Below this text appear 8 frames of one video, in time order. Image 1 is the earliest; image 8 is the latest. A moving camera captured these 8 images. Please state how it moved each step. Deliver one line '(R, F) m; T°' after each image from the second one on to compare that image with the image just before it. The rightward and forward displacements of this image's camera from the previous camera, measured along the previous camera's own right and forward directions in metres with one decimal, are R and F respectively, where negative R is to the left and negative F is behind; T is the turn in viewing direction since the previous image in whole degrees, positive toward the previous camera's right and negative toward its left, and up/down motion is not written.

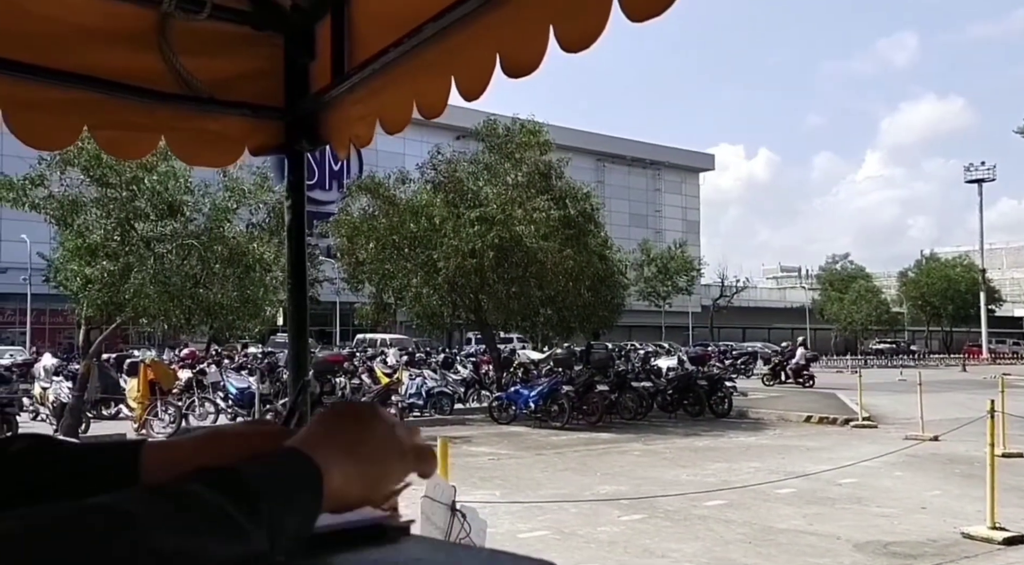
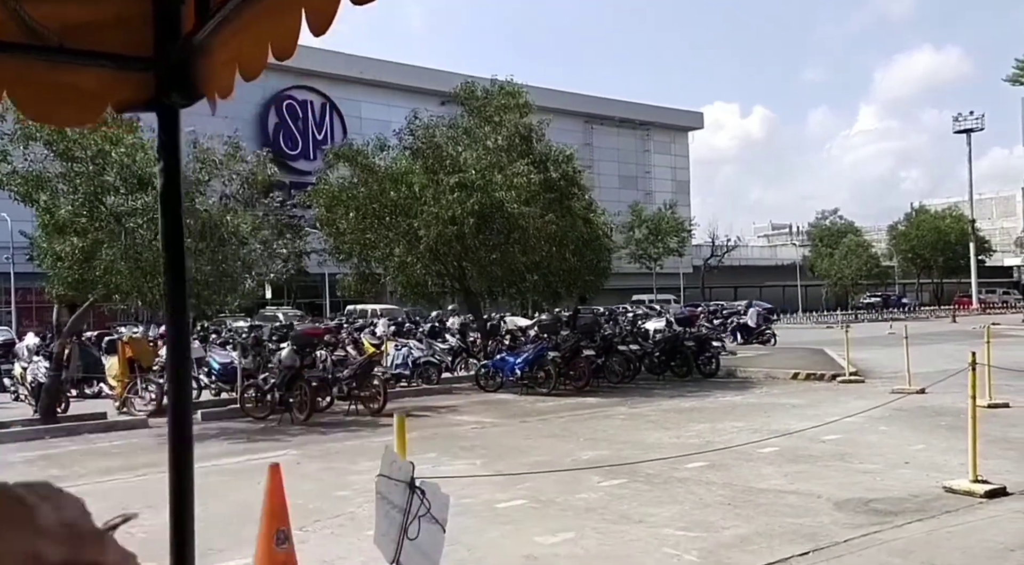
(+0.2, +0.2) m; 0°
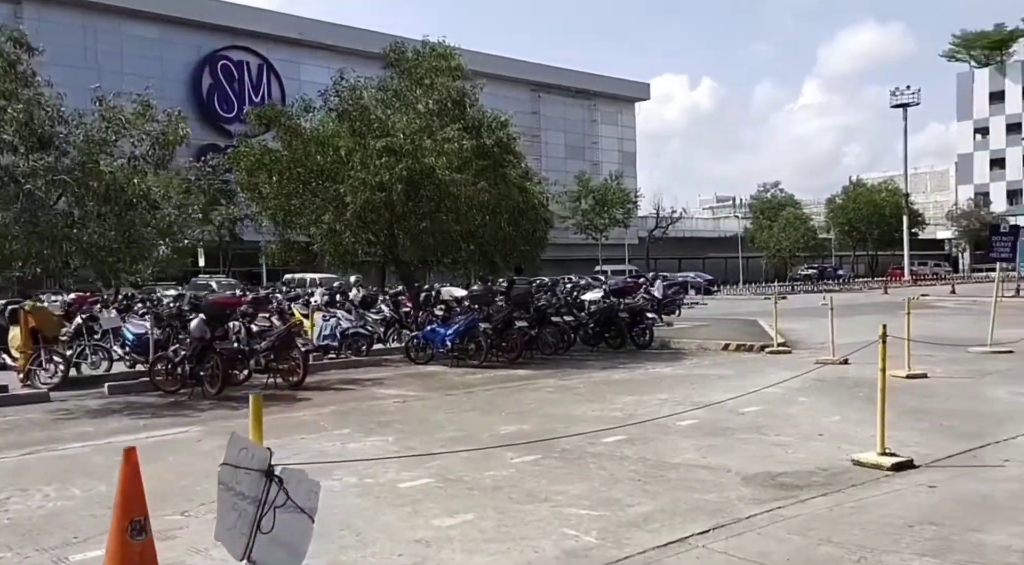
(+0.3, +0.3) m; +3°
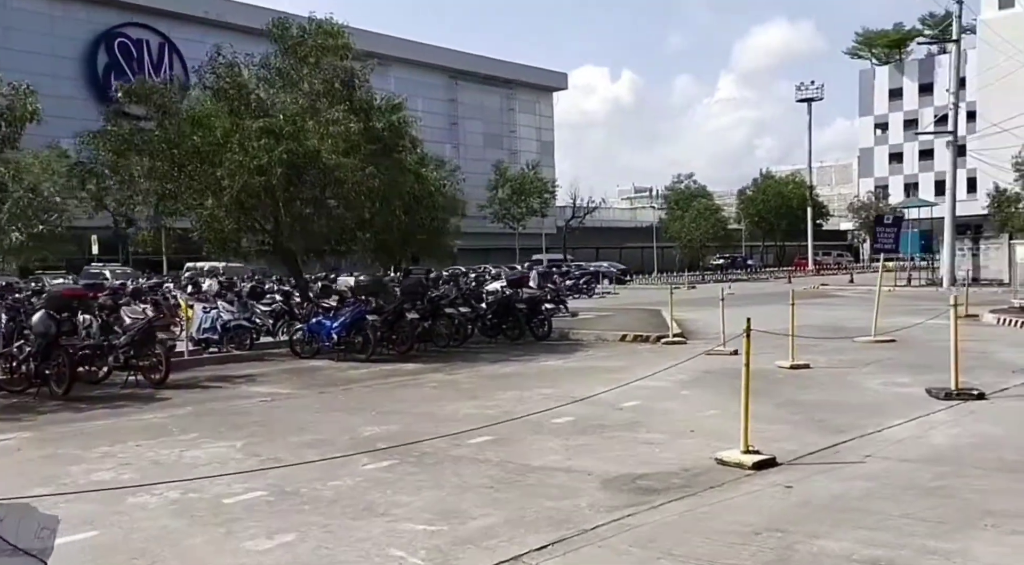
(+0.5, +0.6) m; +5°
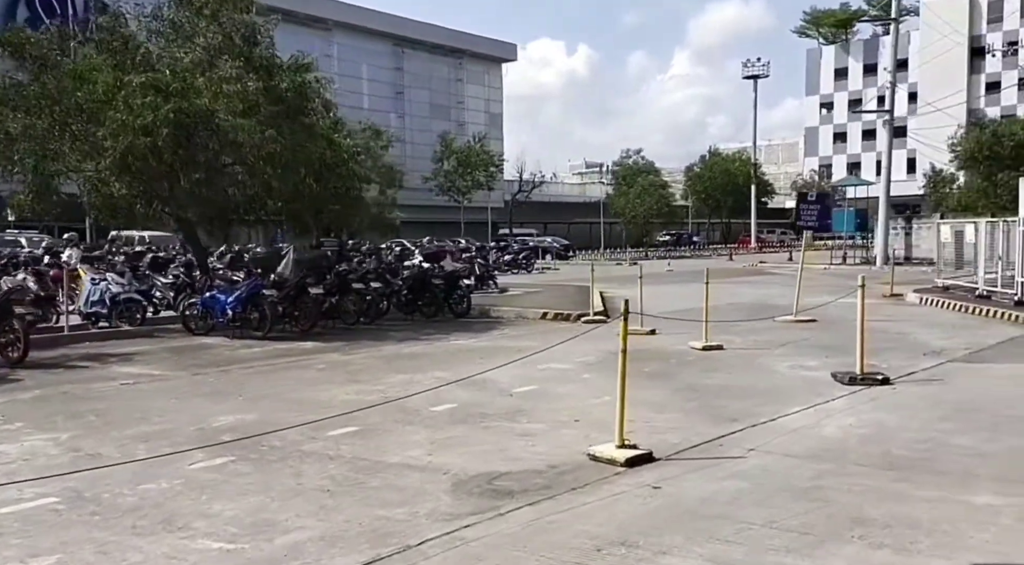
(+0.7, +0.7) m; +3°
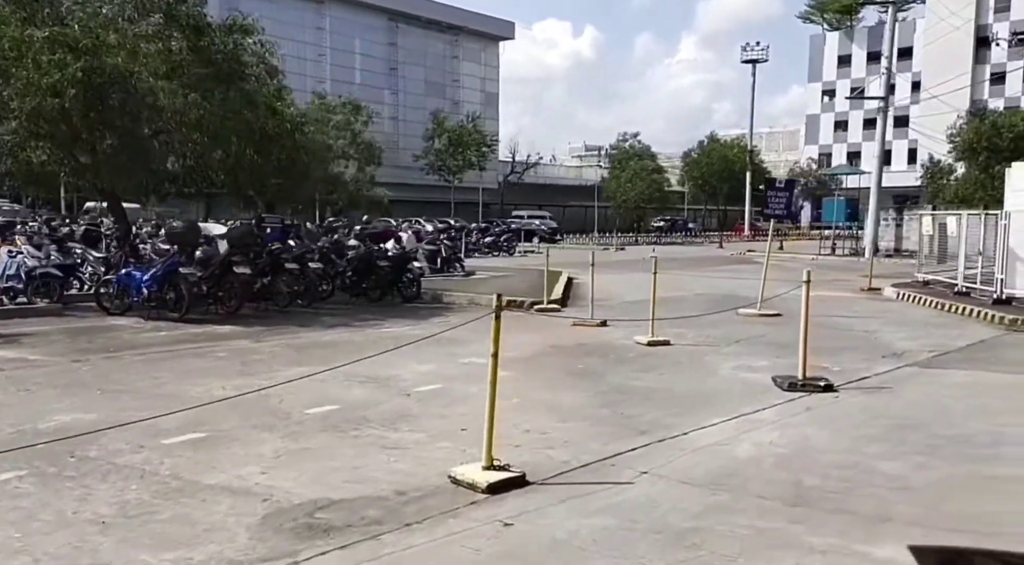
(+0.9, +1.0) m; 0°
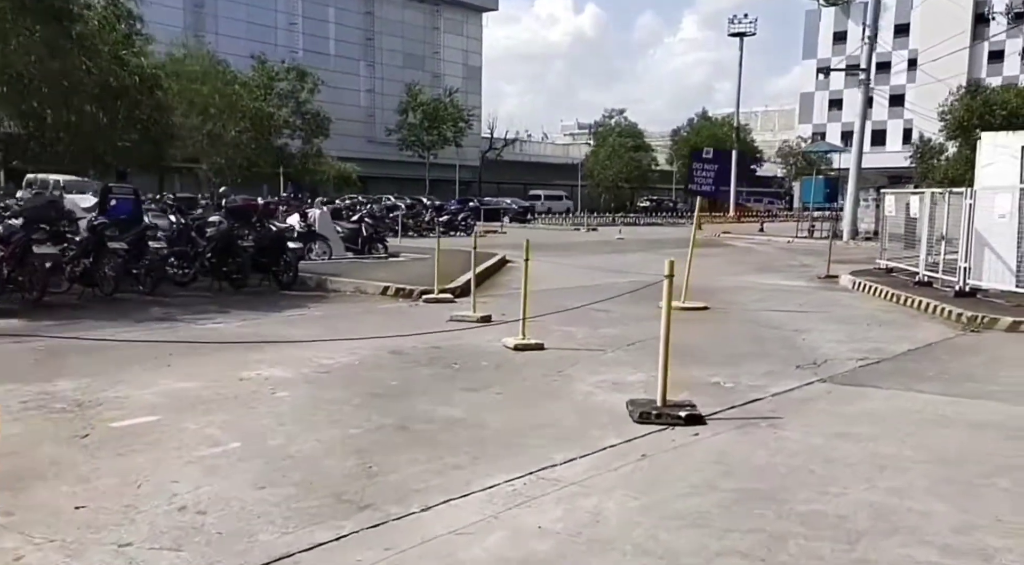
(+1.7, +2.4) m; 0°
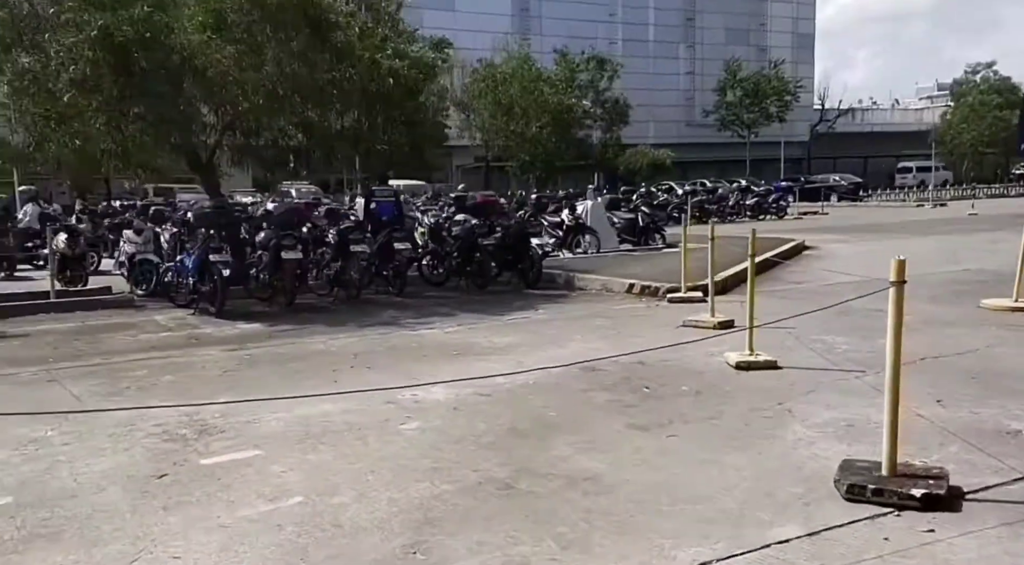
(+1.1, +1.6) m; -20°
